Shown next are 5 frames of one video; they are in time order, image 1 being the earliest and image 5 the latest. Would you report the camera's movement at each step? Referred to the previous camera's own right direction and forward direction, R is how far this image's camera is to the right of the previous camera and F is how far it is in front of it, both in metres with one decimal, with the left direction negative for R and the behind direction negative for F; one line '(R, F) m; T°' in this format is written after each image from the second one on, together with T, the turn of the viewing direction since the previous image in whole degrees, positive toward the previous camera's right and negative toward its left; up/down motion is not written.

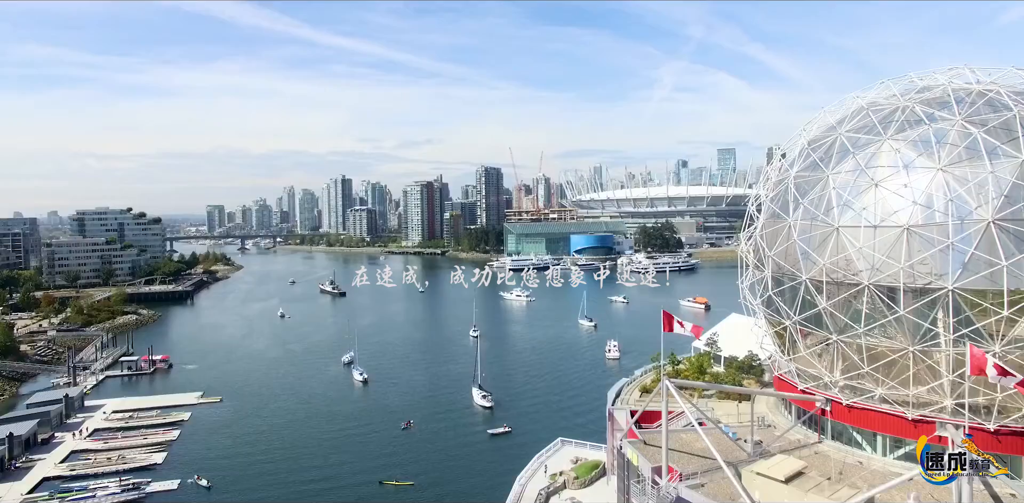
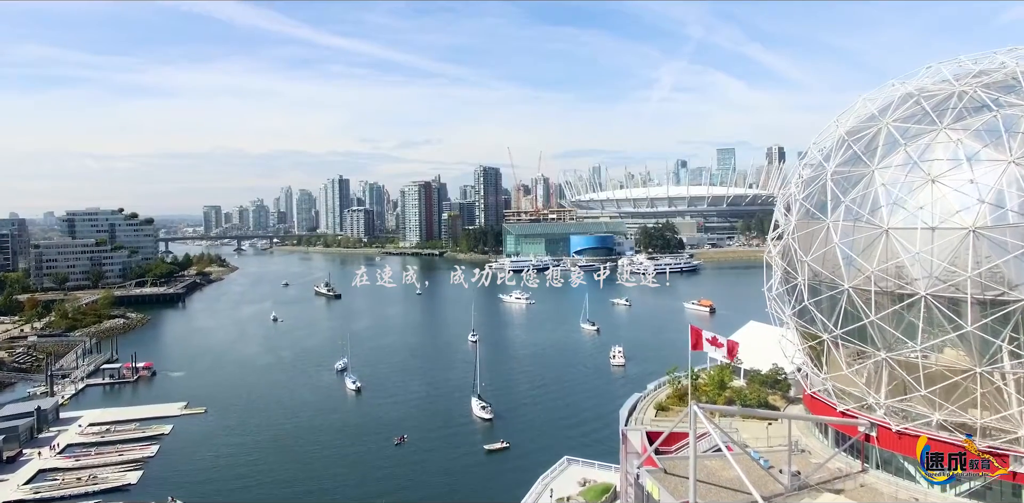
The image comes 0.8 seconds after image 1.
(0.0, +0.5) m; 0°
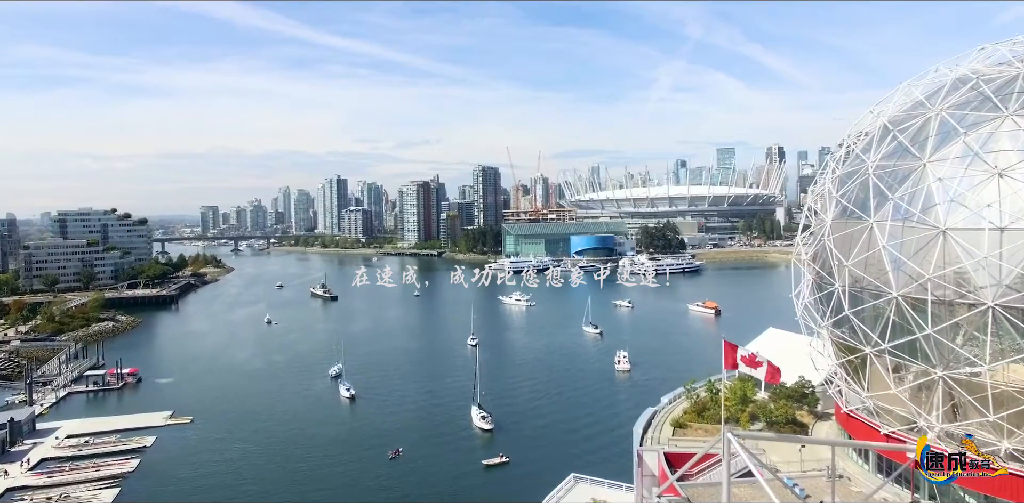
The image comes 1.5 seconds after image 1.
(0.0, +0.4) m; 0°
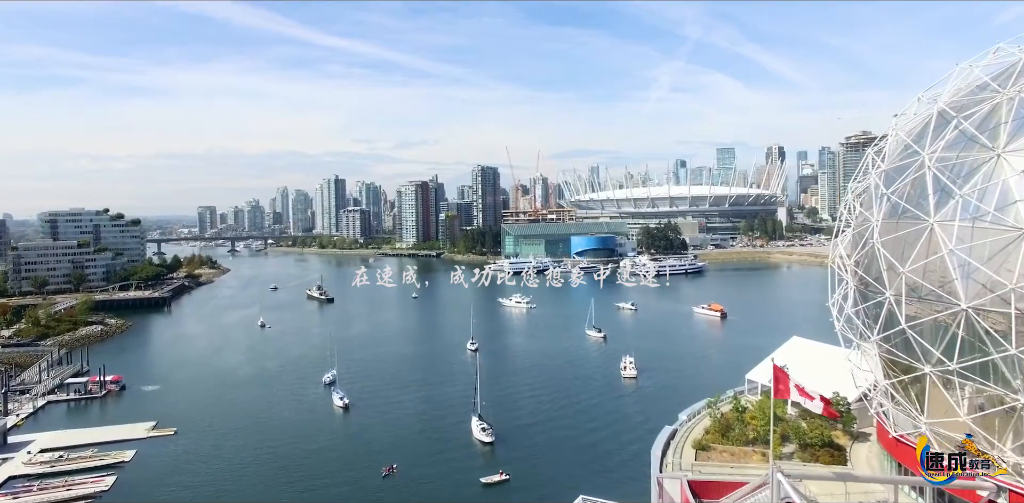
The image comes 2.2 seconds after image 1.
(0.0, +0.4) m; 0°
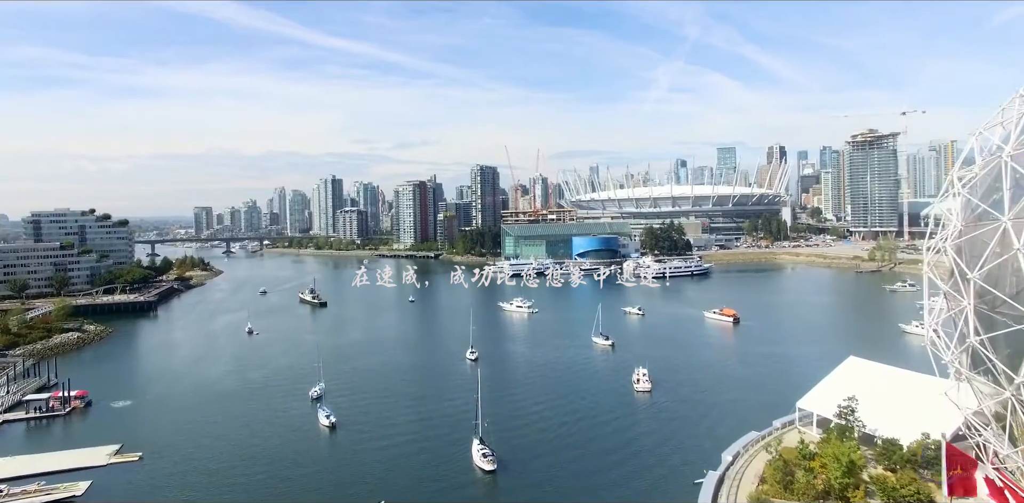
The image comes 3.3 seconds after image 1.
(-0.1, +0.8) m; 0°
